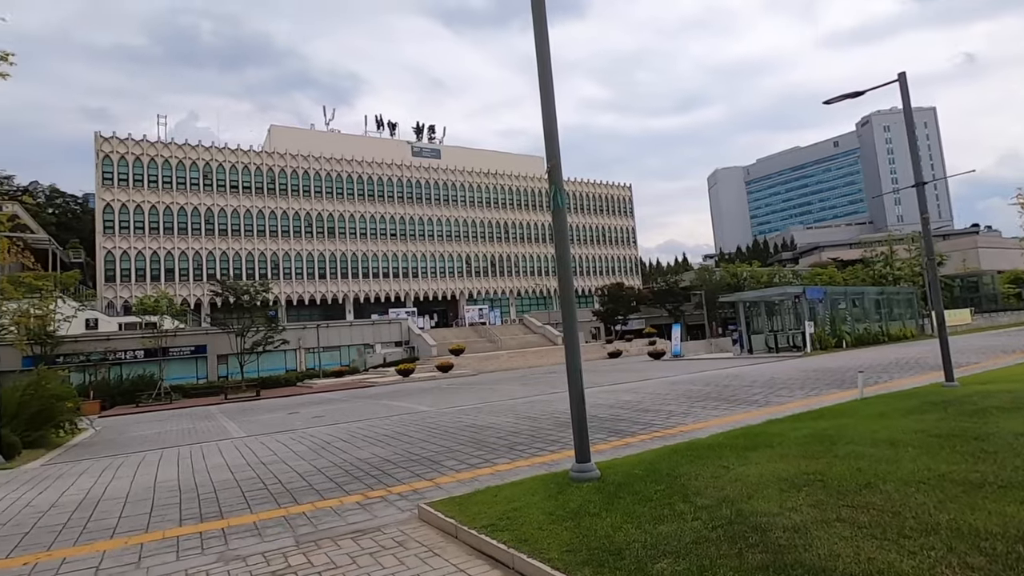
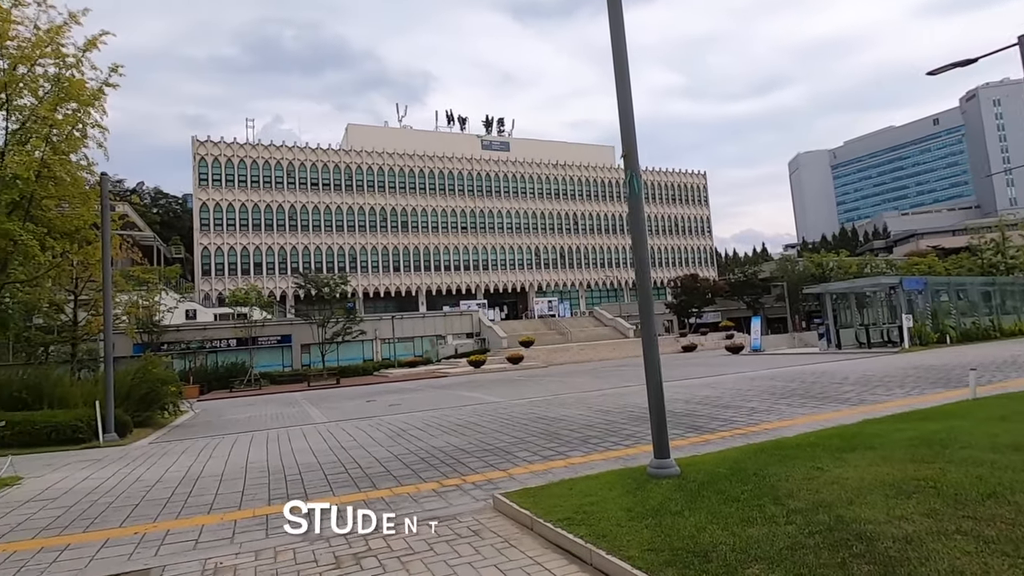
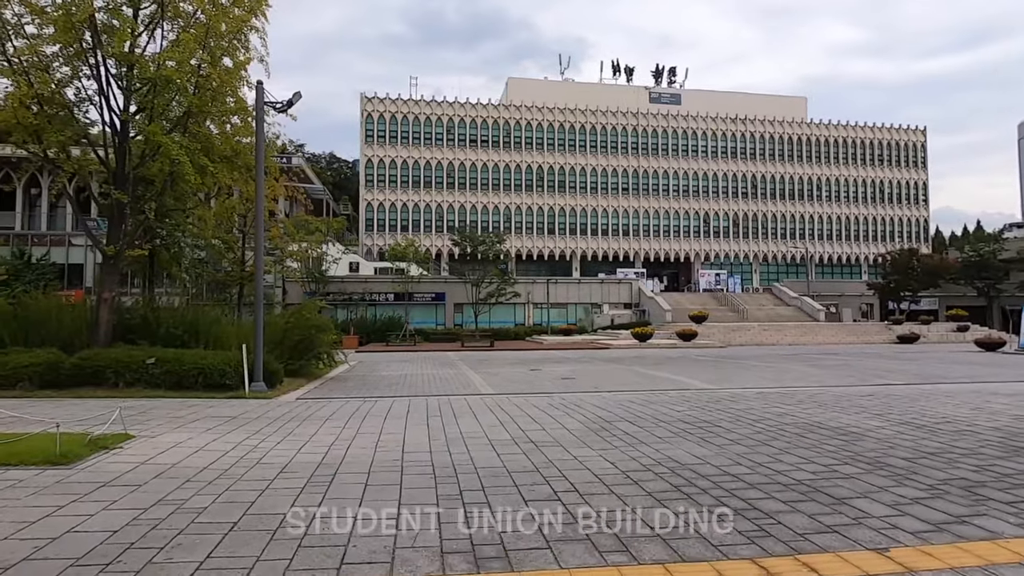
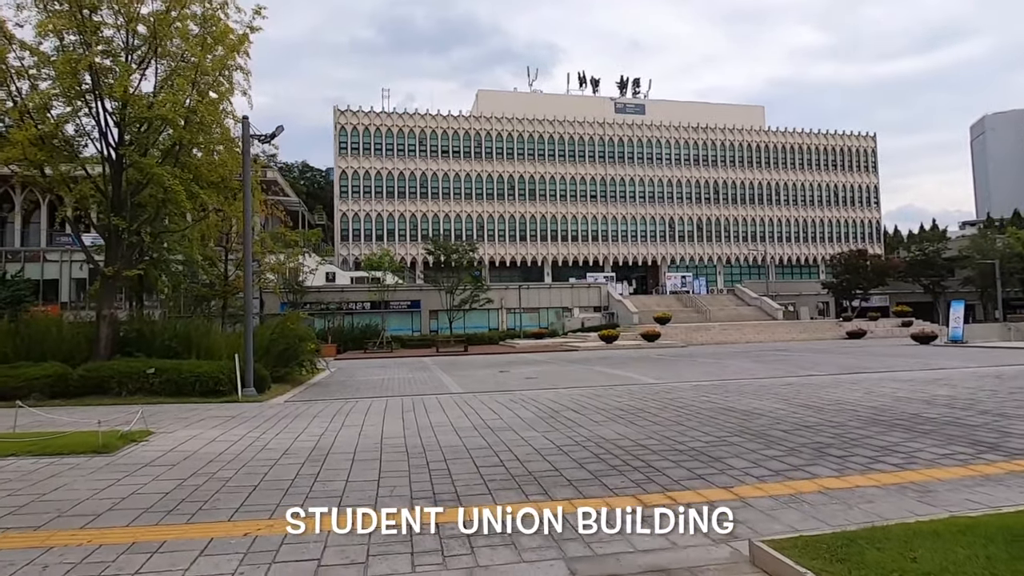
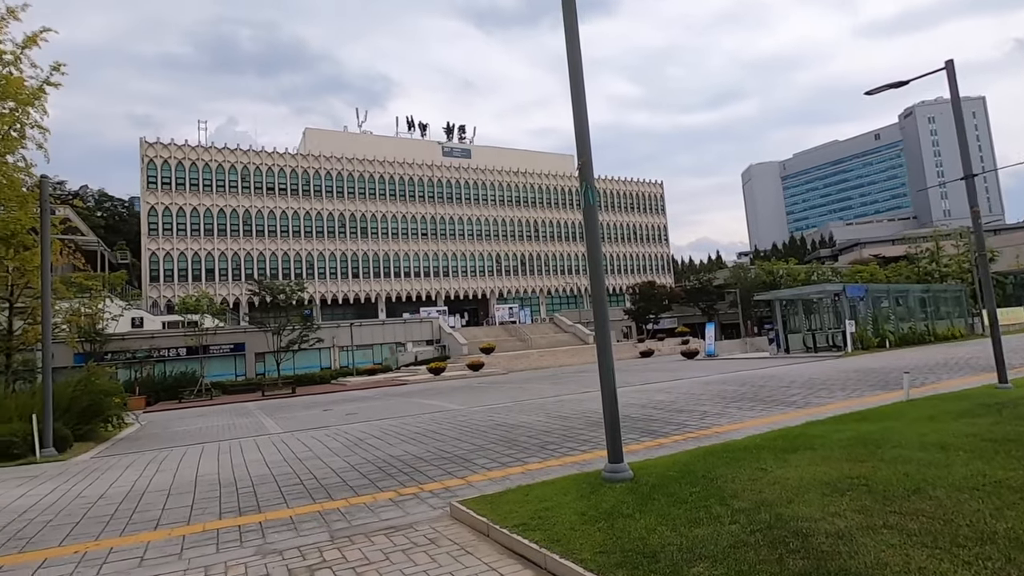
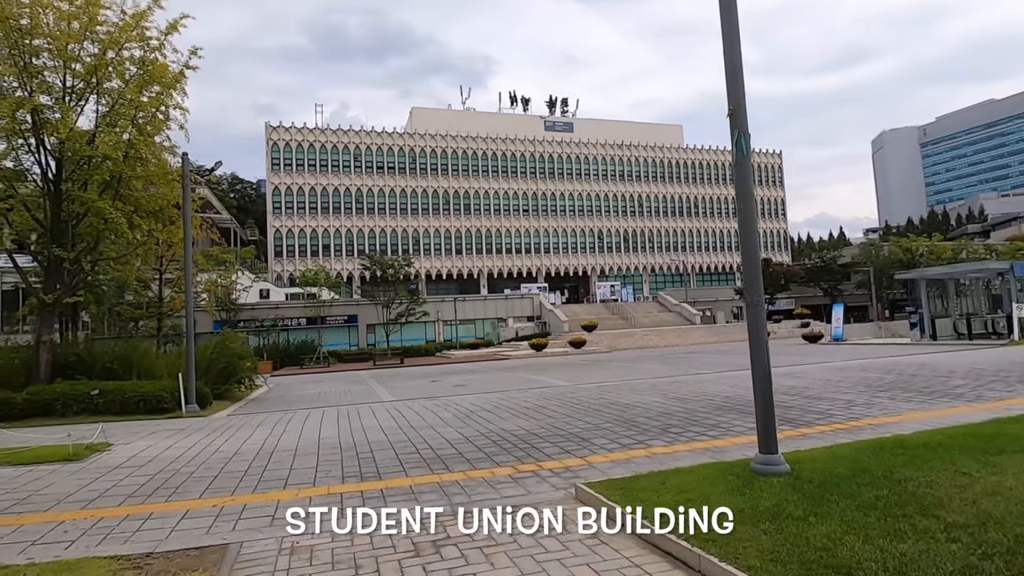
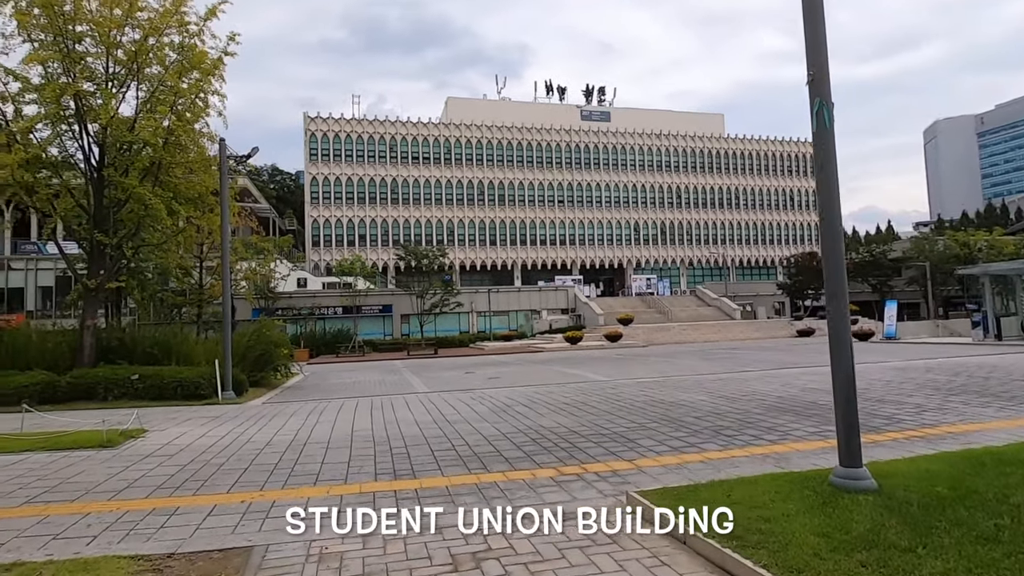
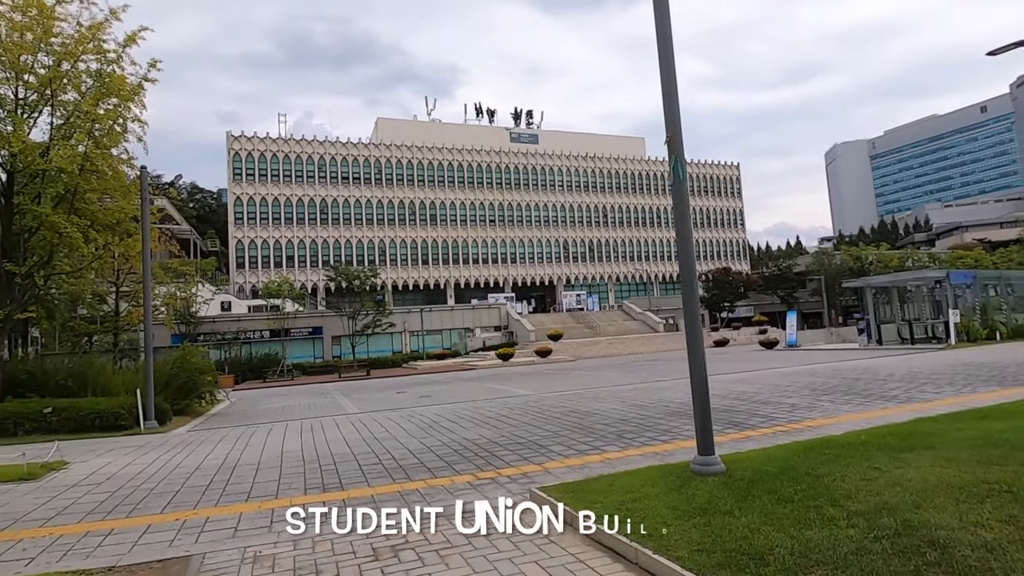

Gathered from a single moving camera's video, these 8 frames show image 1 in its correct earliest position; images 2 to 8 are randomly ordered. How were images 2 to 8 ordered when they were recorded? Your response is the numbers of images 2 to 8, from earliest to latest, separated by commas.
5, 2, 8, 6, 7, 4, 3
